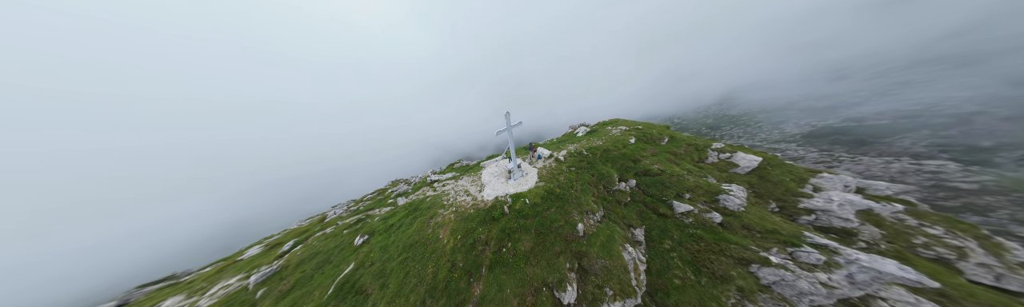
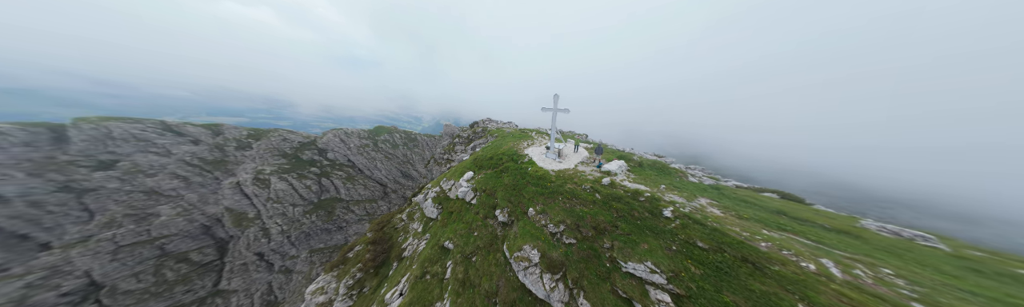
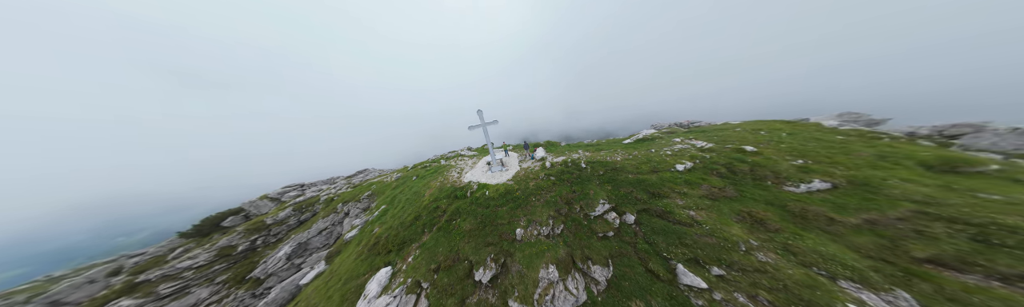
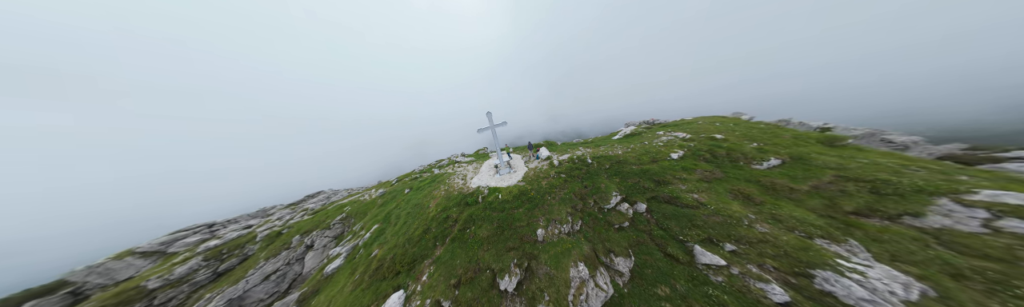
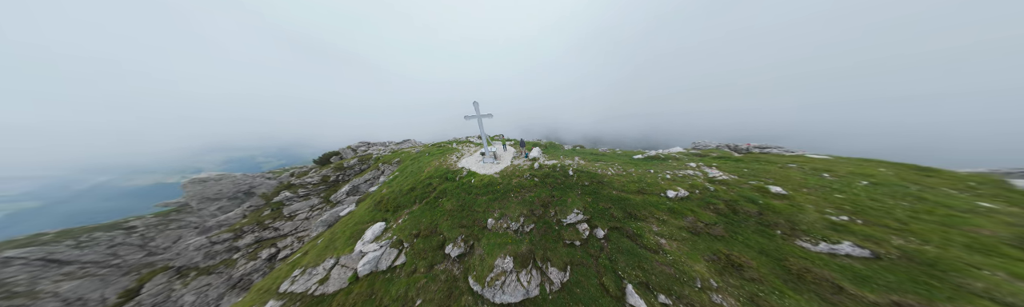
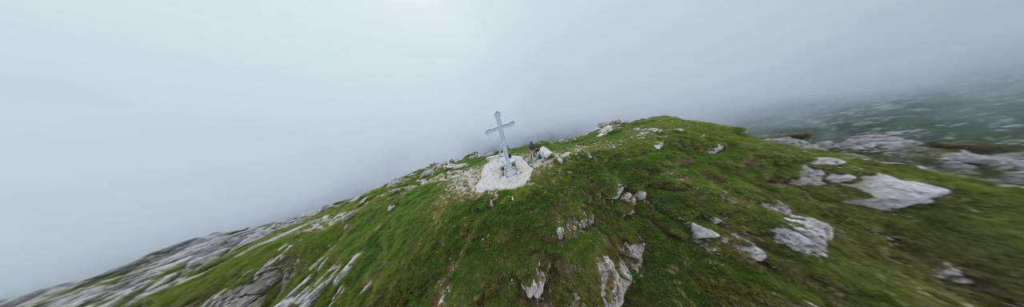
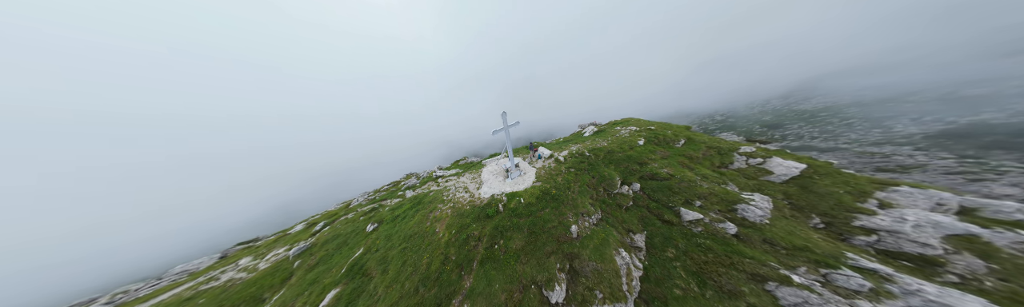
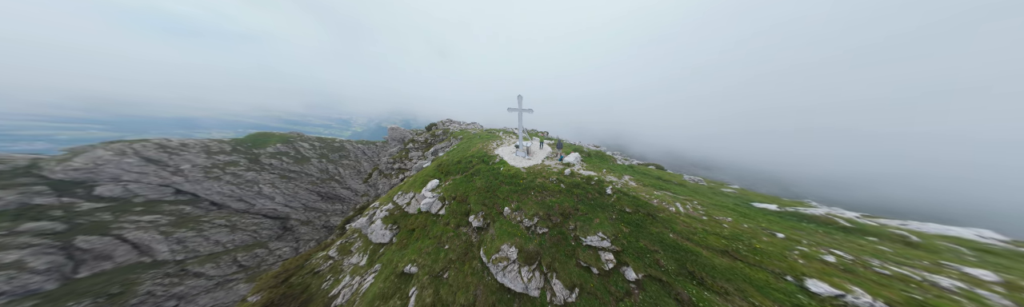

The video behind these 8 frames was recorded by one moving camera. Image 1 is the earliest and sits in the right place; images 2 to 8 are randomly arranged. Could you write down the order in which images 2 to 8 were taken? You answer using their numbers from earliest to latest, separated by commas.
7, 6, 4, 3, 5, 8, 2
